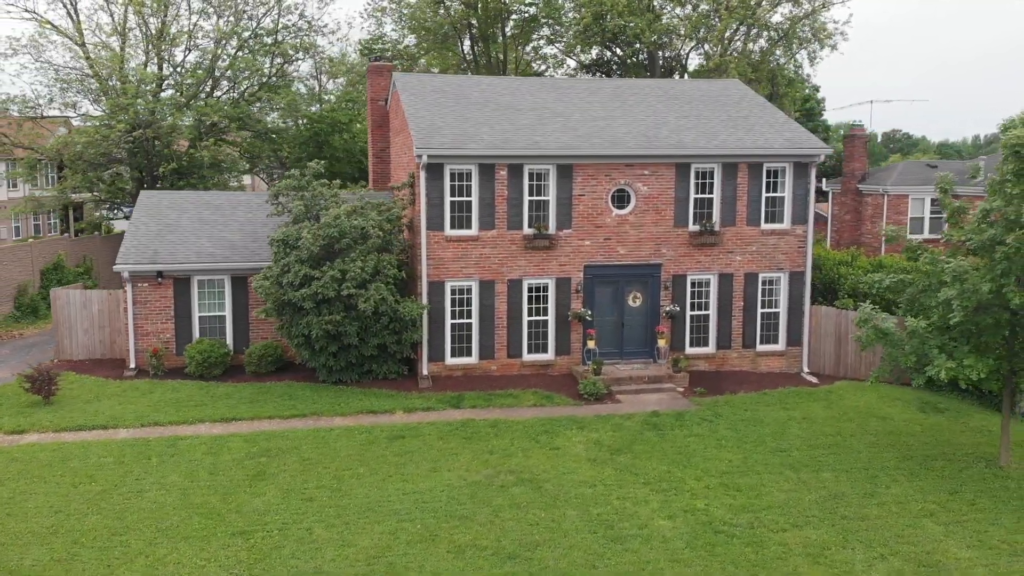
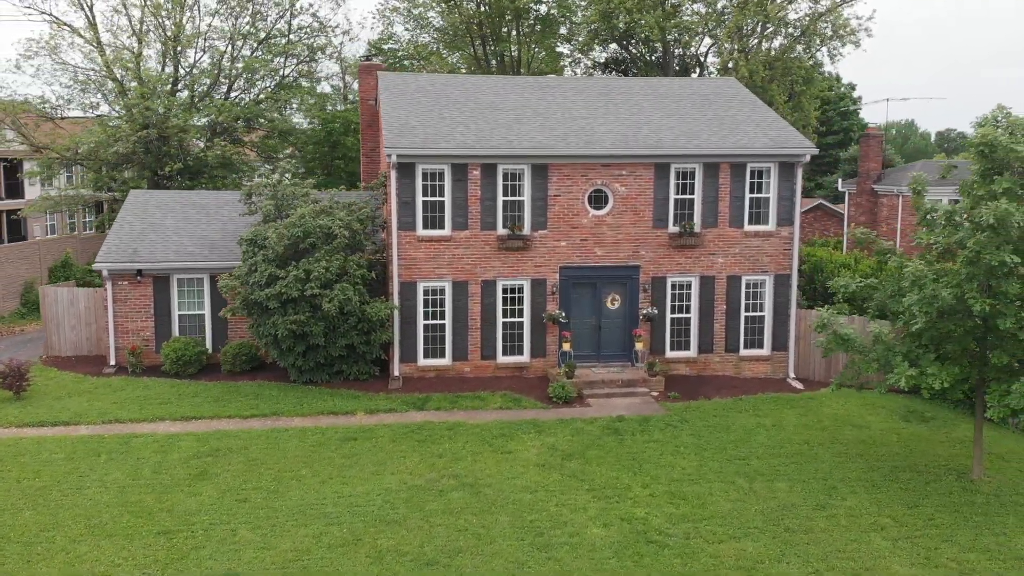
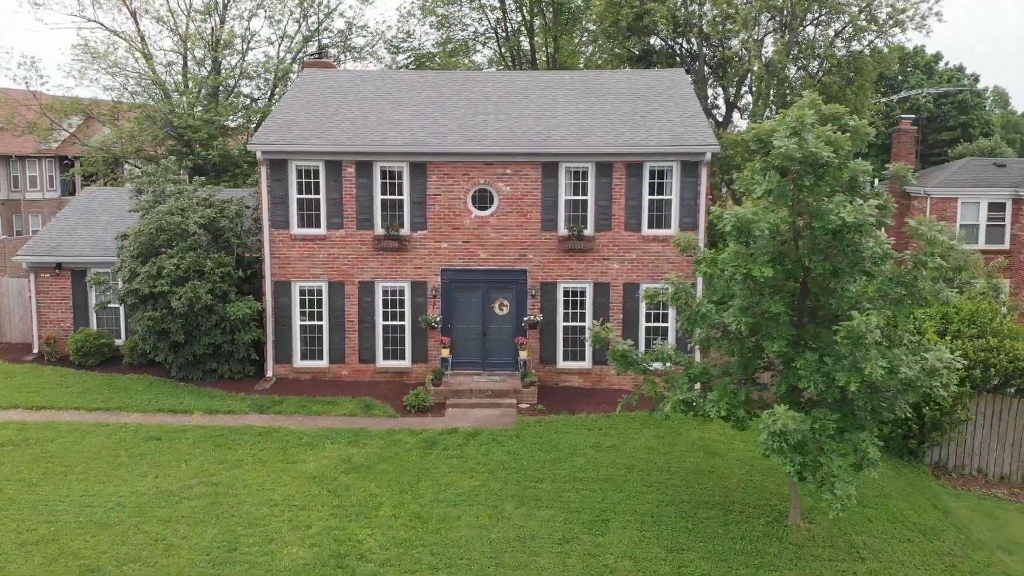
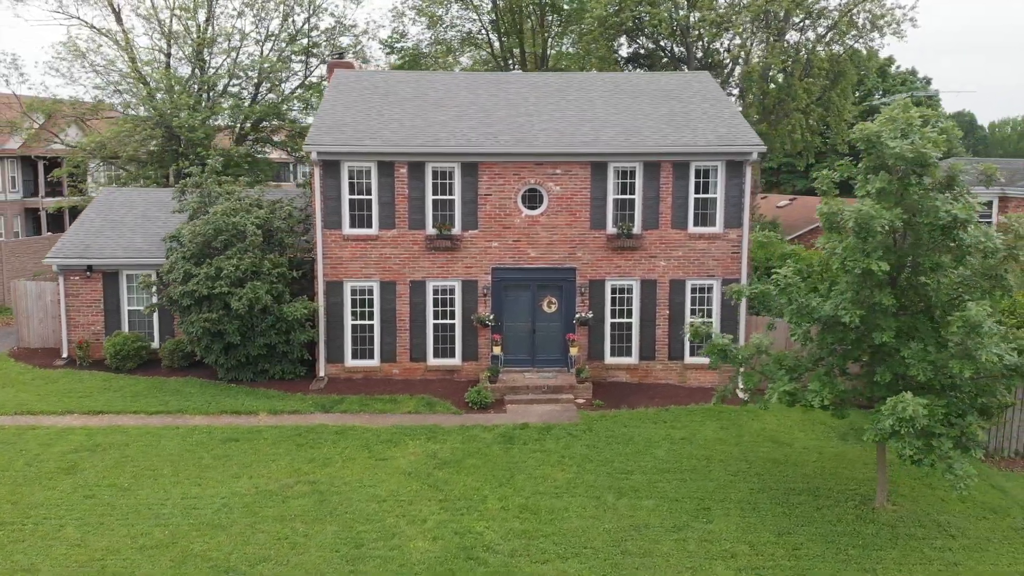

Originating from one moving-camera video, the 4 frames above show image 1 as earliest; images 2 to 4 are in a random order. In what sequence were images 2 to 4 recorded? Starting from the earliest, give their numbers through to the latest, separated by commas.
2, 4, 3
